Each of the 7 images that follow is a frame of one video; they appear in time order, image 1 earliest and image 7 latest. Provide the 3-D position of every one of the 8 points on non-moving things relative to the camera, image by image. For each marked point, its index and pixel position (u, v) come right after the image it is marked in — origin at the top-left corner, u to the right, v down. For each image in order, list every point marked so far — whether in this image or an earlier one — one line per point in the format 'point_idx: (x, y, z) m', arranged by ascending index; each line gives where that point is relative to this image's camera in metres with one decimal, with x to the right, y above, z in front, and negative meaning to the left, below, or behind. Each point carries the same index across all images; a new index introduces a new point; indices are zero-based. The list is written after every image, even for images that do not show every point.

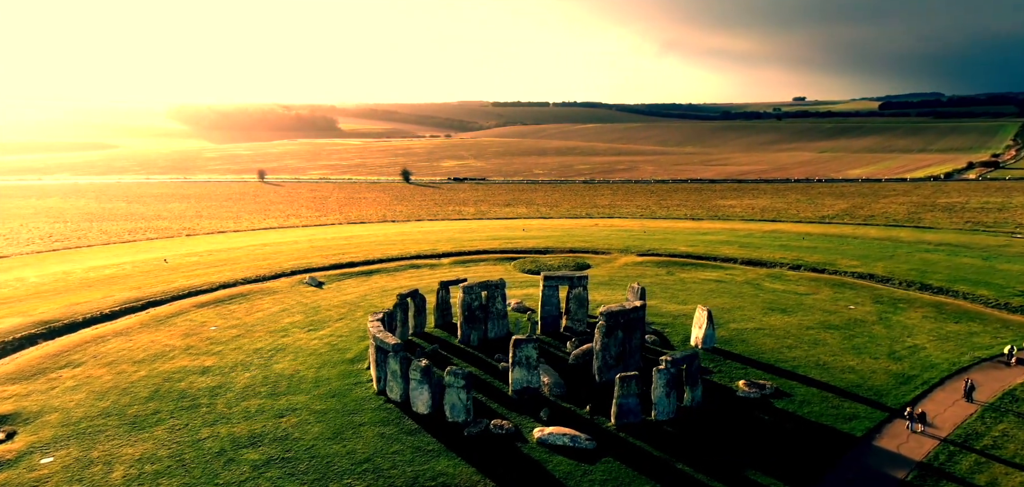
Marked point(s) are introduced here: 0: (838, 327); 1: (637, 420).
0: (+9.0, -2.3, +16.6) m
1: (+2.0, -2.9, +10.0) m
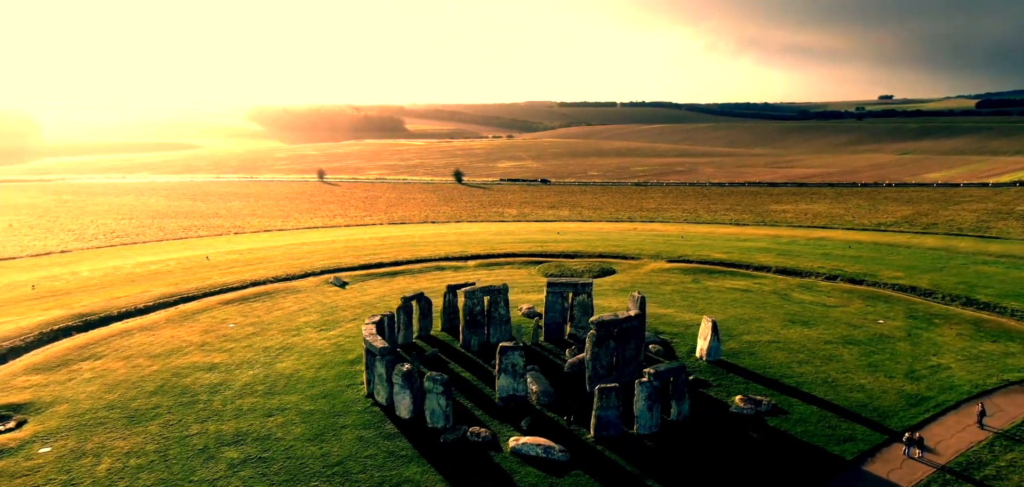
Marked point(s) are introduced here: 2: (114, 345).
0: (+9.1, -2.6, +15.8) m
1: (+1.7, -3.0, +9.7) m
2: (-12.0, -3.1, +18.2) m
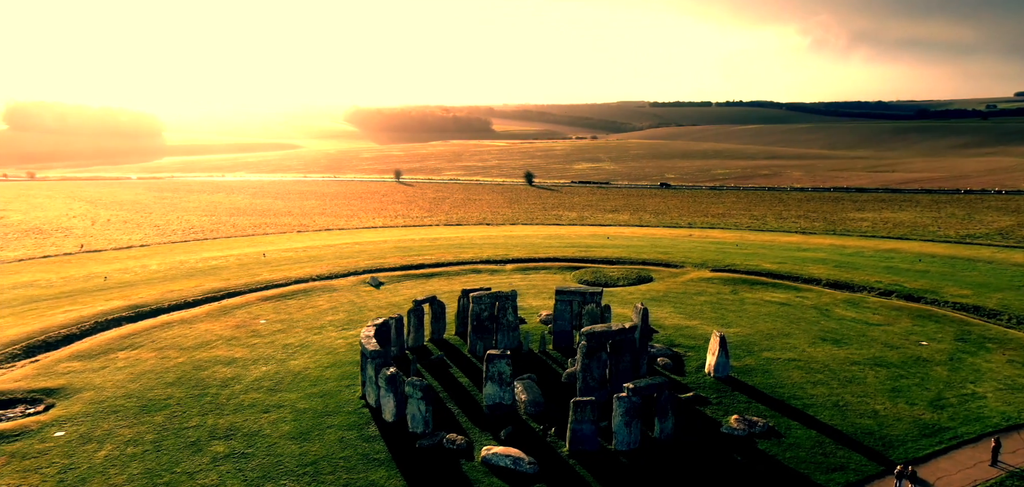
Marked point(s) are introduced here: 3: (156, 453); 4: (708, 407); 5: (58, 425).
0: (+9.3, -3.0, +14.8) m
1: (+1.3, -3.2, +9.5) m
2: (-11.5, -3.0, +19.3) m
3: (-5.8, -3.4, +9.8) m
4: (+3.7, -3.1, +11.5) m
5: (-8.8, -3.5, +11.6) m
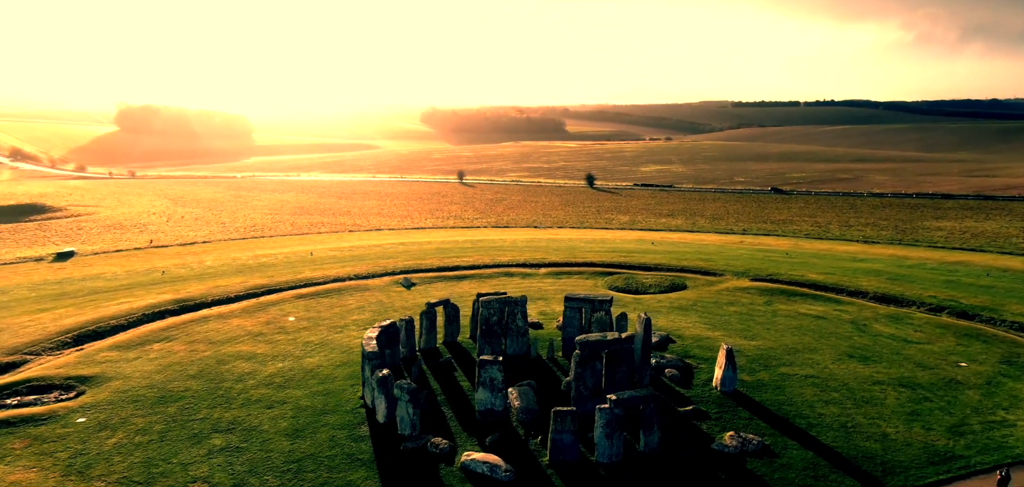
0: (+9.4, -3.3, +14.0) m
1: (+1.0, -3.3, +9.4) m
2: (-10.9, -2.9, +20.3) m
3: (-6.0, -3.4, +10.3) m
4: (+3.6, -3.3, +11.2) m
5: (-8.9, -3.5, +12.4) m
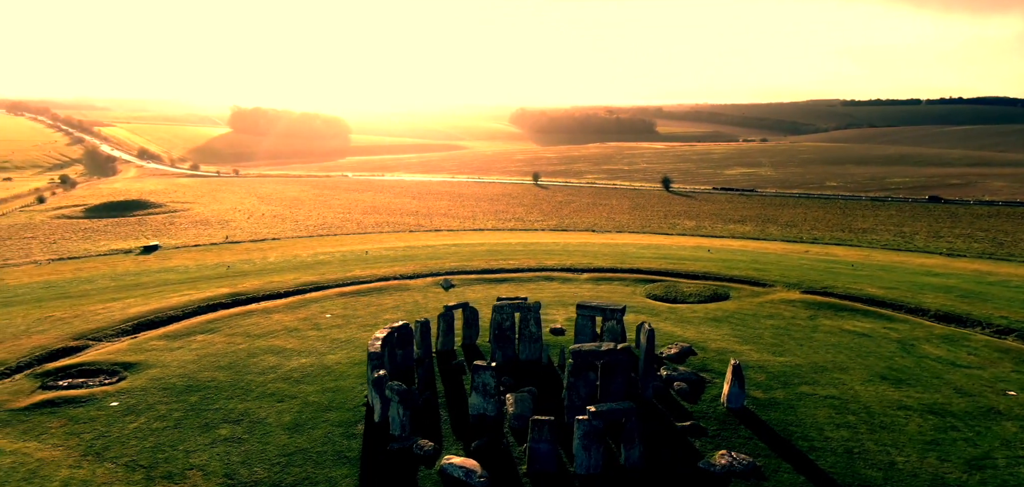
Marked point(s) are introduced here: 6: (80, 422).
0: (+9.5, -3.7, +13.1) m
1: (+0.6, -3.5, +9.4) m
2: (-10.0, -2.8, +21.5) m
3: (-6.2, -3.4, +11.1) m
4: (+3.4, -3.5, +10.9) m
5: (-8.8, -3.4, +13.5) m
6: (-8.4, -3.5, +11.7) m
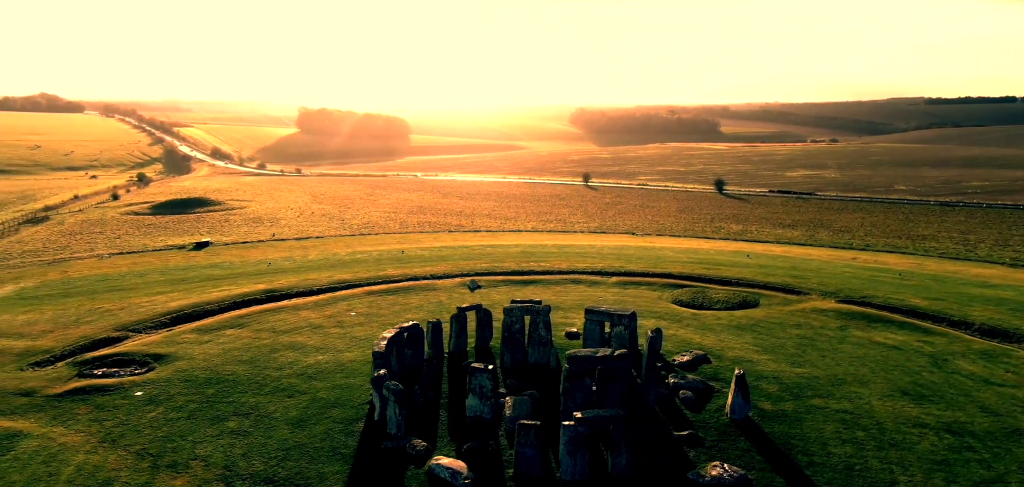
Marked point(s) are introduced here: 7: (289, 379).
0: (+9.5, -3.9, +12.6) m
1: (+0.4, -3.6, +9.5) m
2: (-9.3, -2.8, +22.4) m
3: (-6.3, -3.4, +11.7) m
4: (+3.3, -3.7, +10.8) m
5: (-8.7, -3.4, +14.2) m
6: (-8.4, -3.4, +12.5) m
7: (-5.3, -3.2, +14.4) m
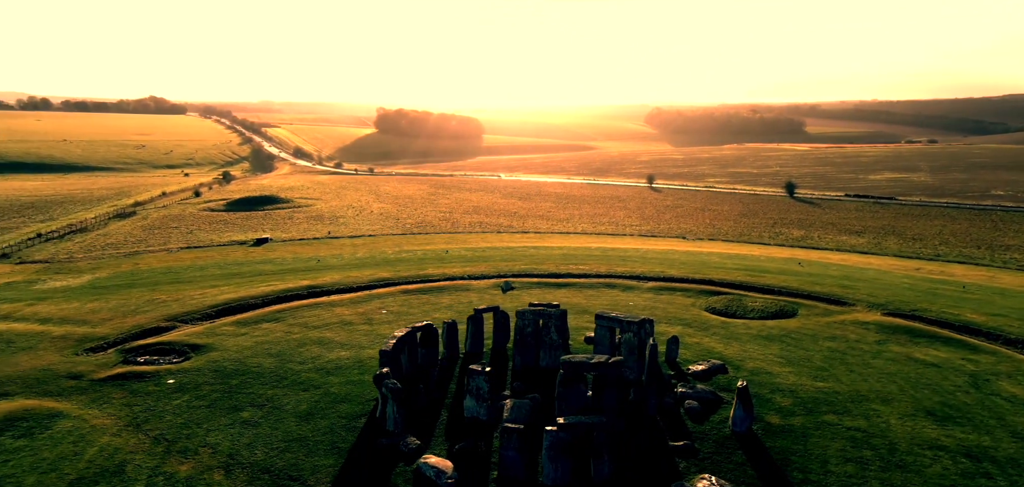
0: (+9.5, -4.2, +12.0) m
1: (+0.2, -3.7, +9.7) m
2: (-8.4, -2.7, +23.4) m
3: (-6.4, -3.4, +12.5) m
4: (+3.1, -3.9, +10.8) m
5: (-8.5, -3.3, +15.2) m
6: (-8.4, -3.4, +13.5) m
7: (-5.1, -3.3, +15.1) m
